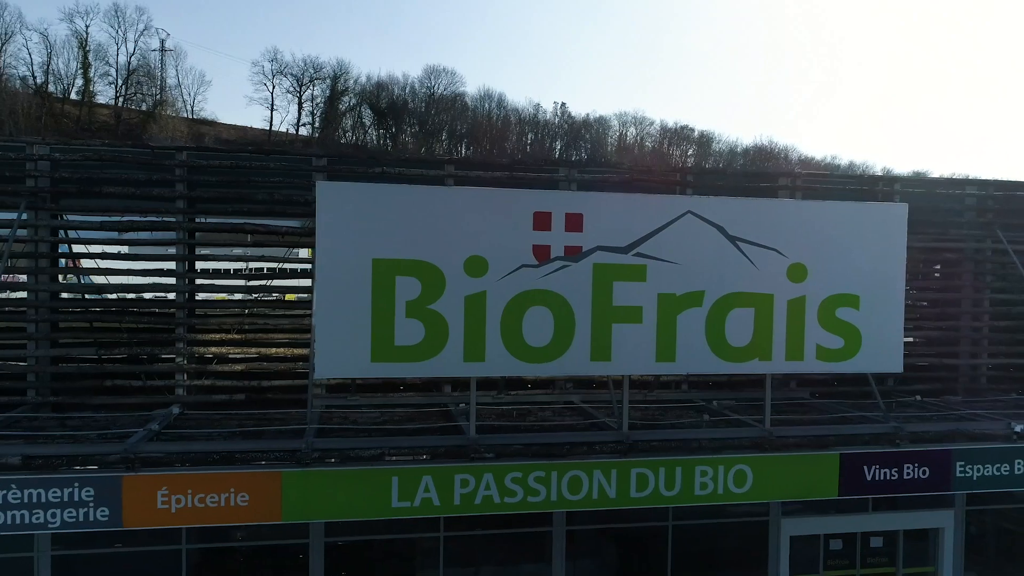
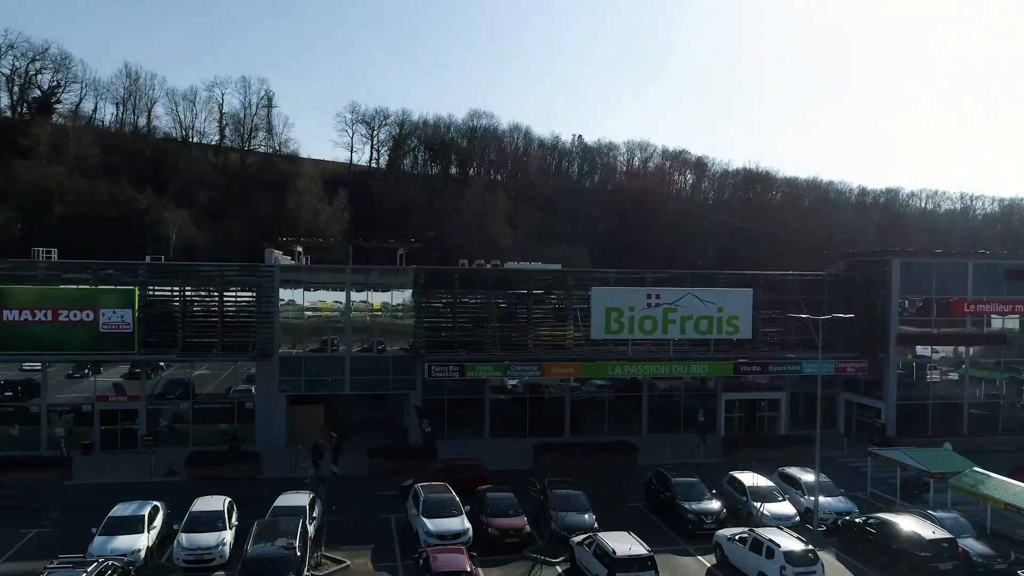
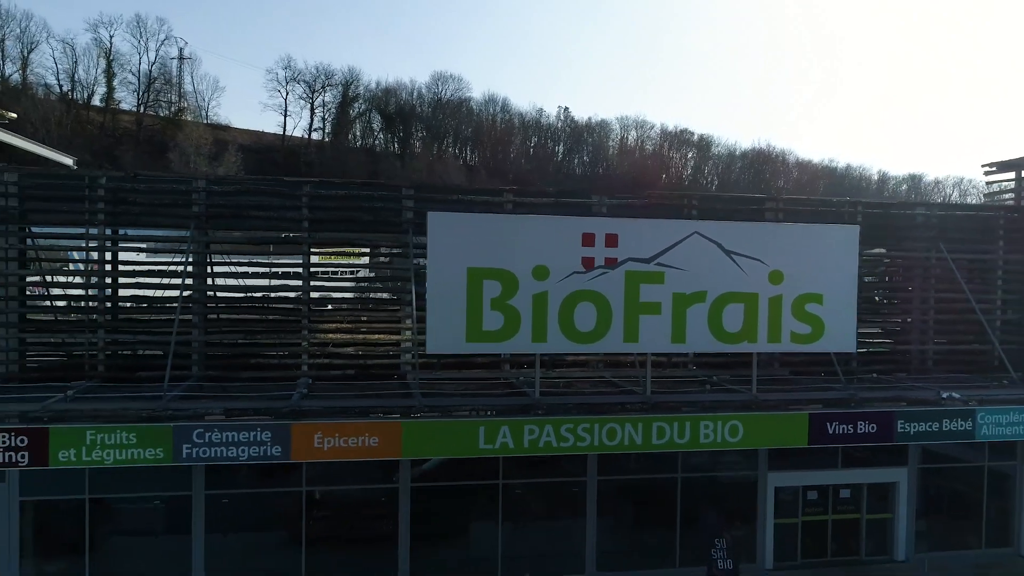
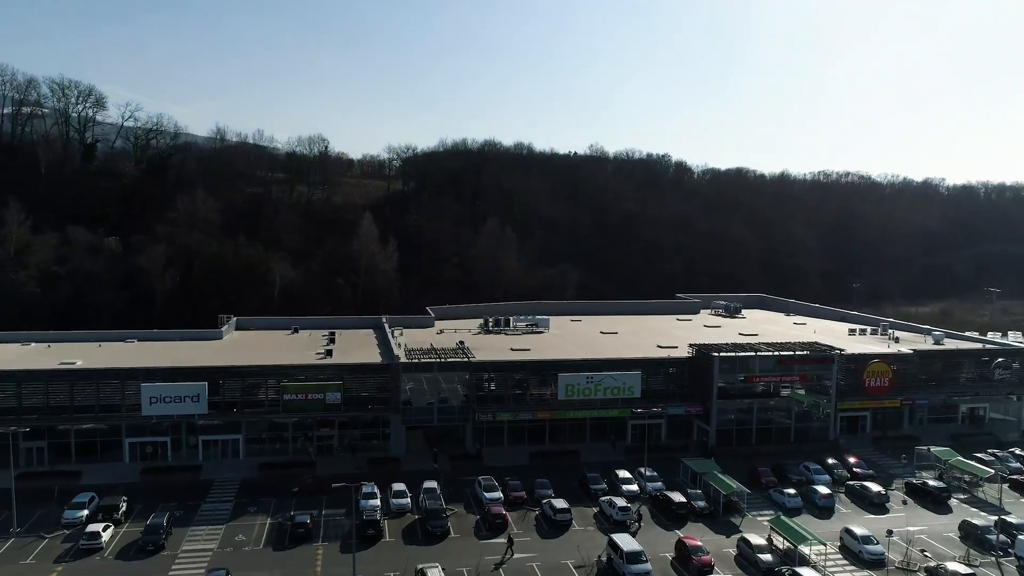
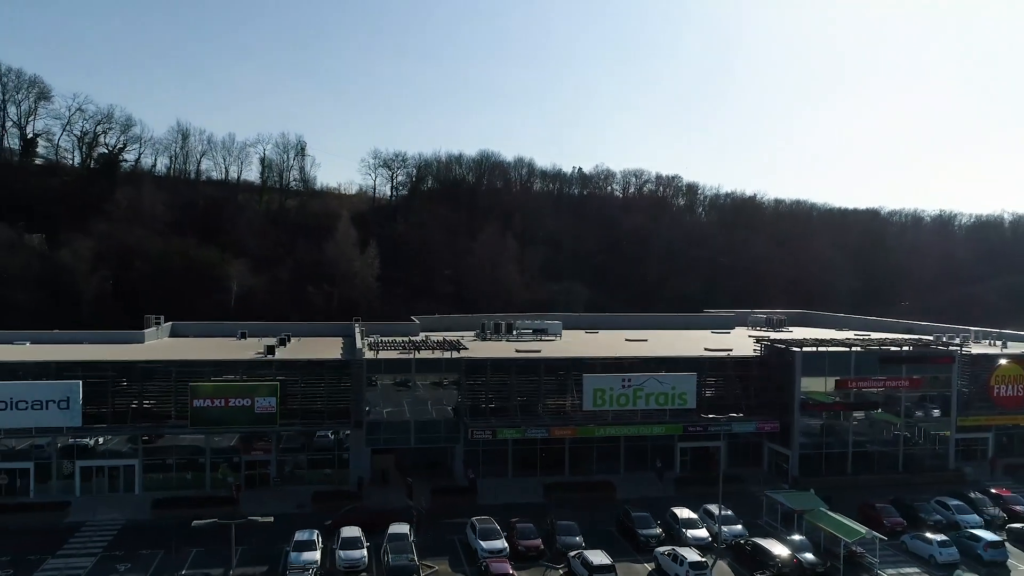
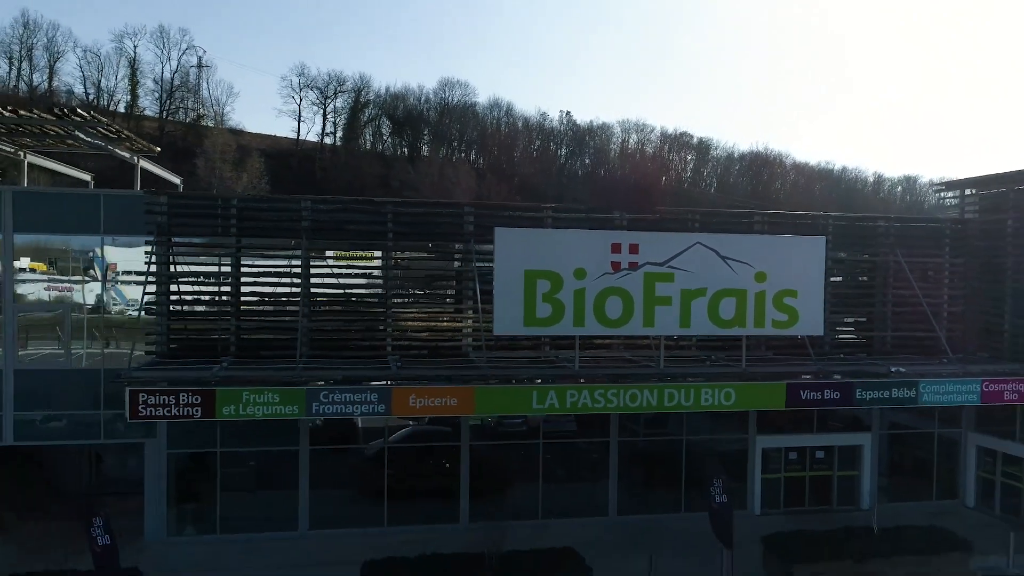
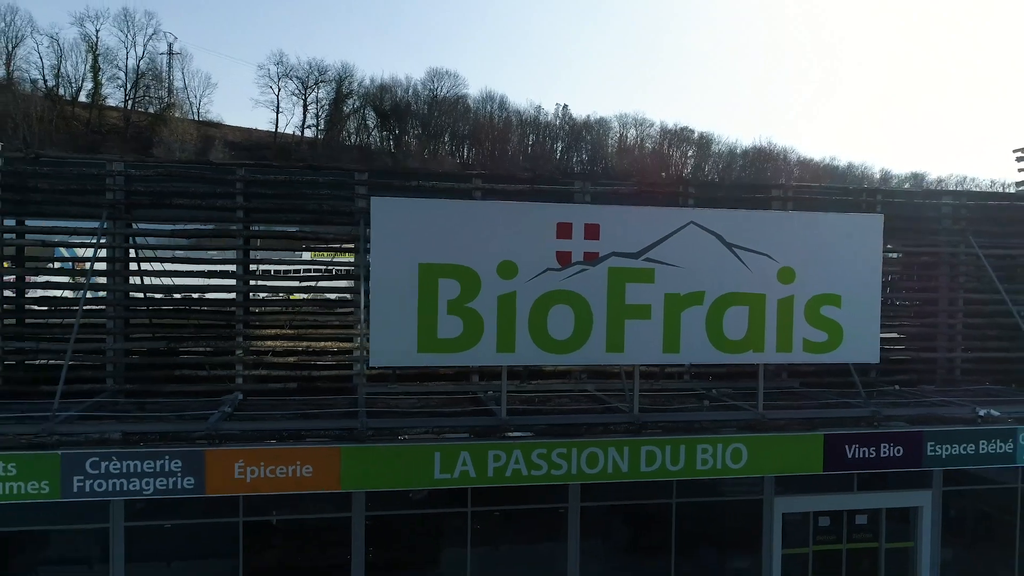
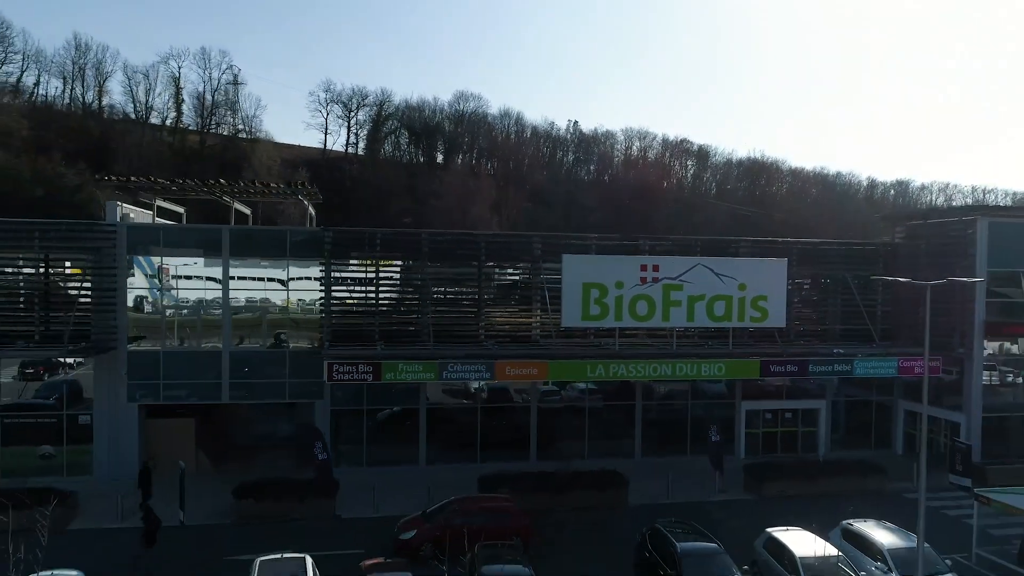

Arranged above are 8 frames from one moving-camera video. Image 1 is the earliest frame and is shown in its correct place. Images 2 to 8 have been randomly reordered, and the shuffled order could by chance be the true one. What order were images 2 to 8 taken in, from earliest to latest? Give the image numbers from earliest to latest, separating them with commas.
7, 3, 6, 8, 2, 5, 4
